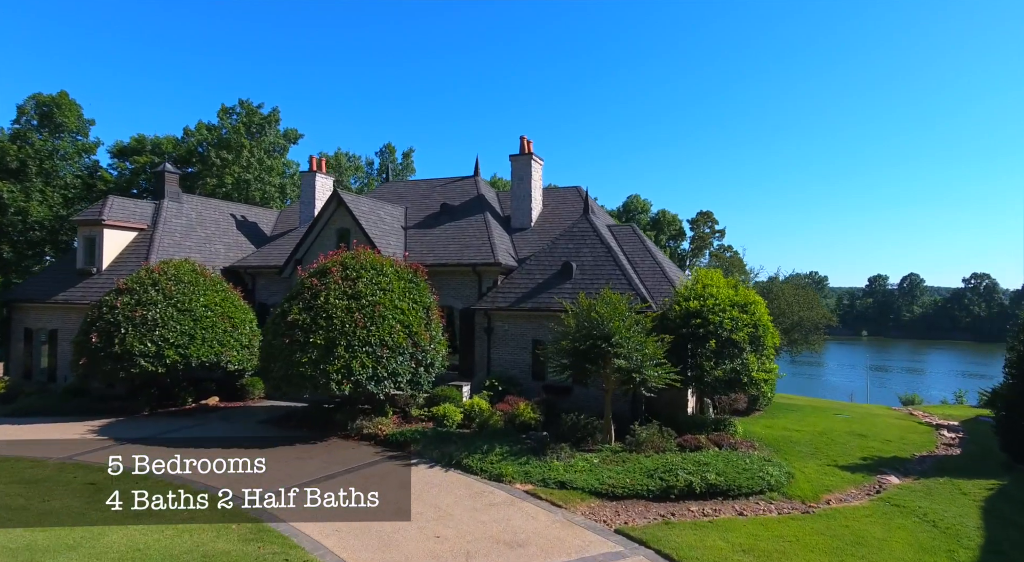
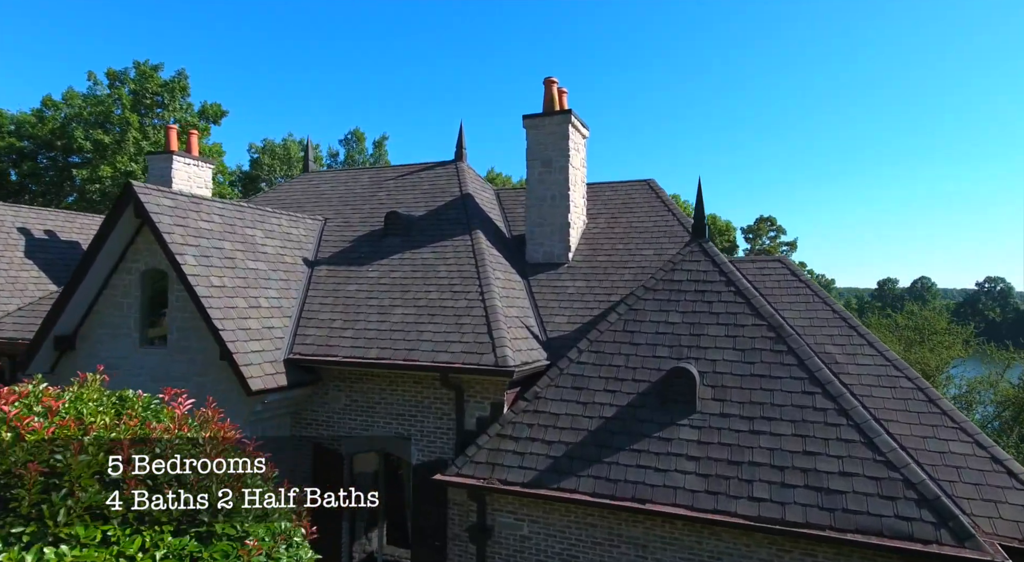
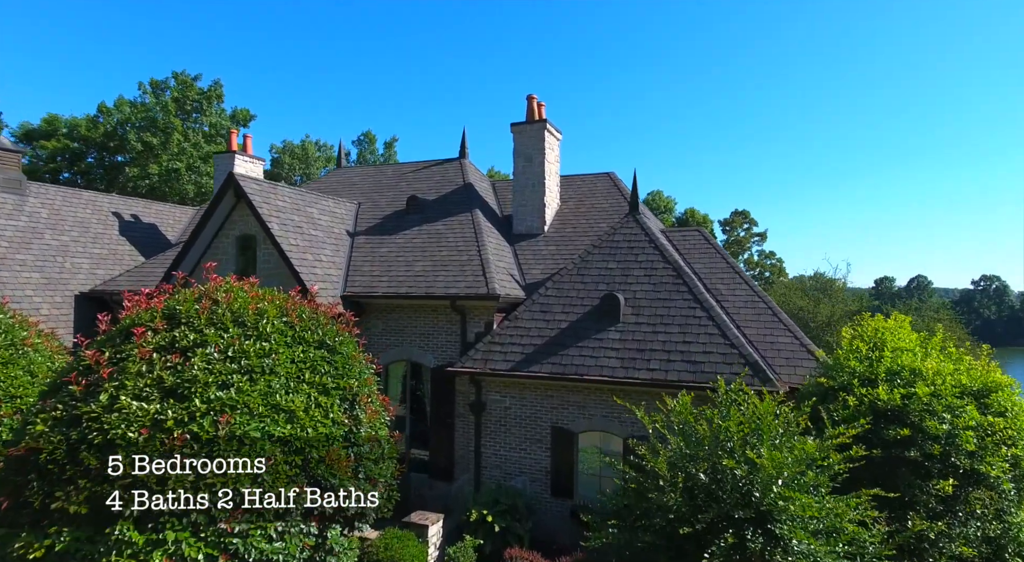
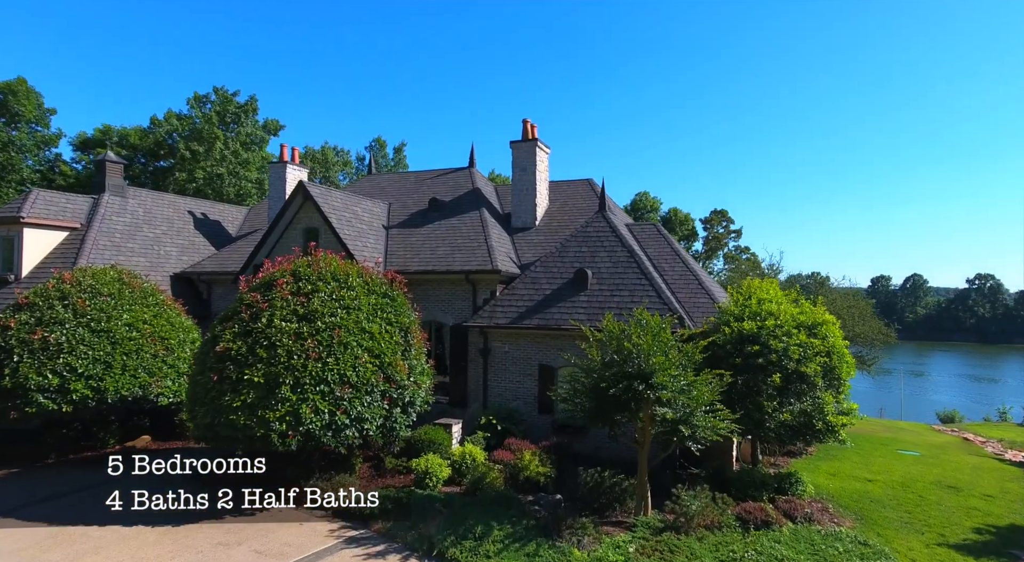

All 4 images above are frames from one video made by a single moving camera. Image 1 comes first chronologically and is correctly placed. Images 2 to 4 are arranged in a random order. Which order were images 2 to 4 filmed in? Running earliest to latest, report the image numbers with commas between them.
4, 3, 2
